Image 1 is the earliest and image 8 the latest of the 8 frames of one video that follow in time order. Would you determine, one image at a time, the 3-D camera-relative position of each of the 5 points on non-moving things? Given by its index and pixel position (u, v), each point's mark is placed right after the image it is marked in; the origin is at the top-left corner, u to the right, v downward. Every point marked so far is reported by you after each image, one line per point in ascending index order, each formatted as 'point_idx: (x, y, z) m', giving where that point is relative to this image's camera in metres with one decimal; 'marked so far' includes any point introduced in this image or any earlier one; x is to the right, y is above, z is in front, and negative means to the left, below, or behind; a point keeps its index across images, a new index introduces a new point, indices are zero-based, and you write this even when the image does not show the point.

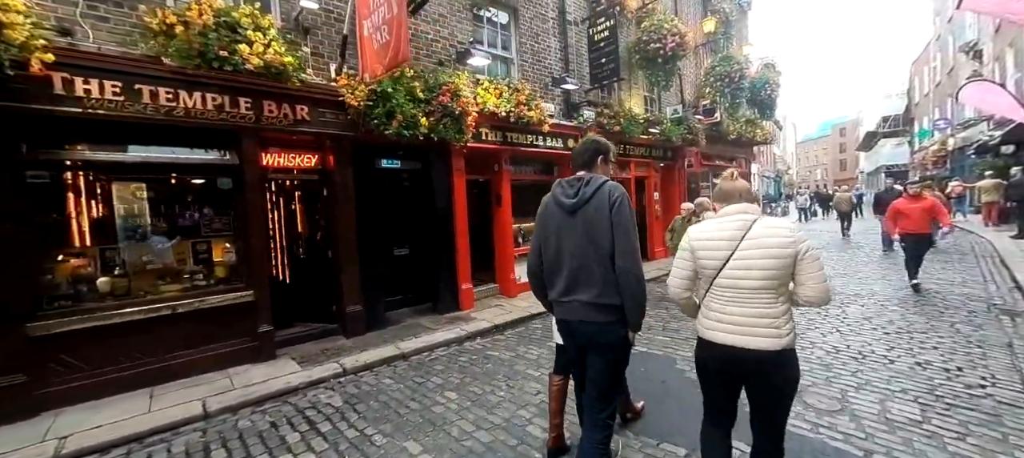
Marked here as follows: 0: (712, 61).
0: (+6.1, +5.2, +13.1) m
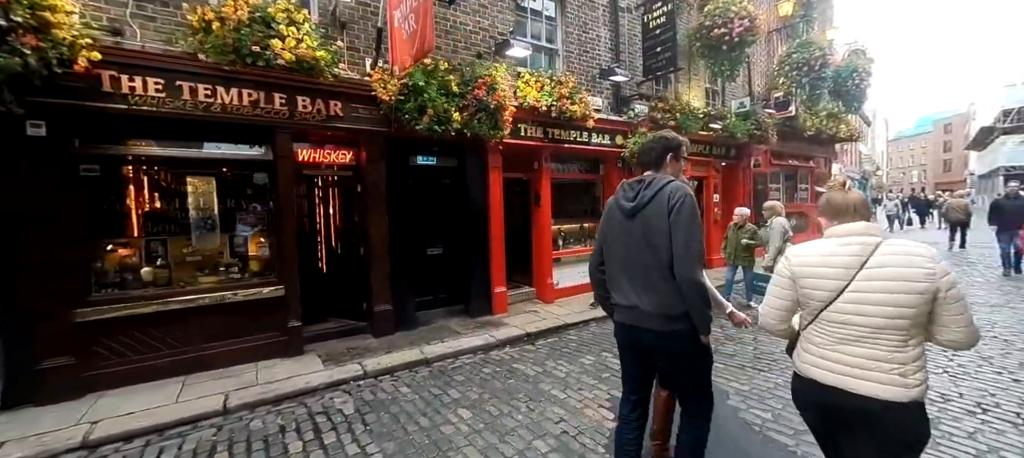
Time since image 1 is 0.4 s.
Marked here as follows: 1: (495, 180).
0: (+7.6, +5.0, +11.8) m
1: (-0.3, +0.8, +6.9) m
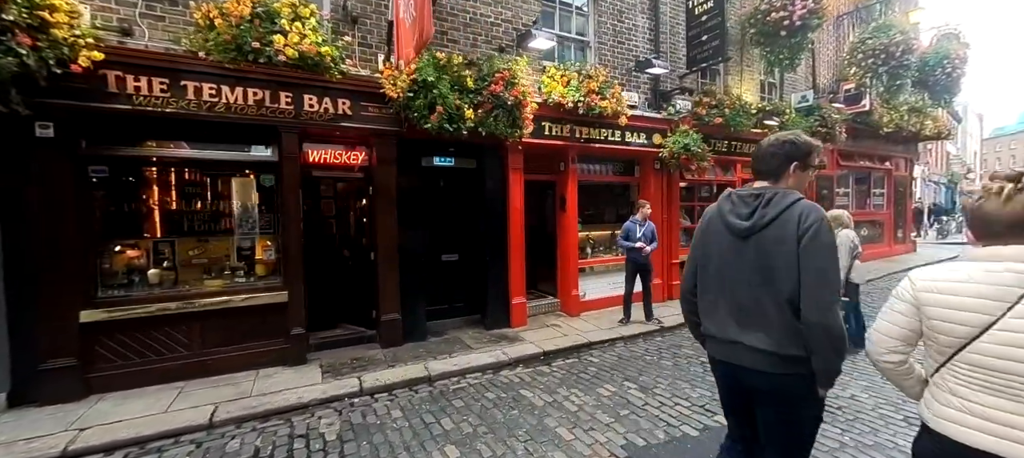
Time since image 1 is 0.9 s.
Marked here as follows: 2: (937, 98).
0: (+8.5, +4.8, +10.4) m
1: (+0.1, +0.7, +6.5) m
2: (+11.0, +3.4, +11.0) m
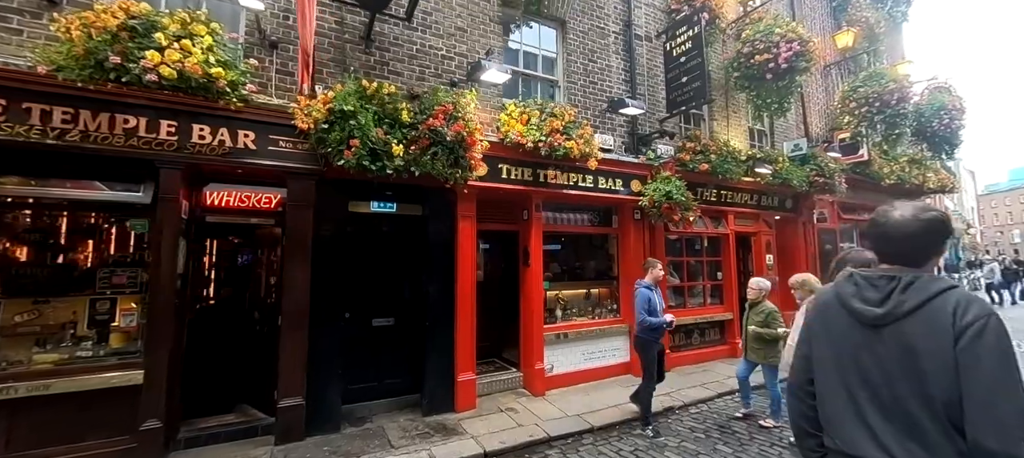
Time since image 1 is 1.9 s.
0: (+7.9, +3.4, +9.9) m
1: (-0.6, -0.1, +5.5) m
2: (+10.3, +1.9, +10.3) m
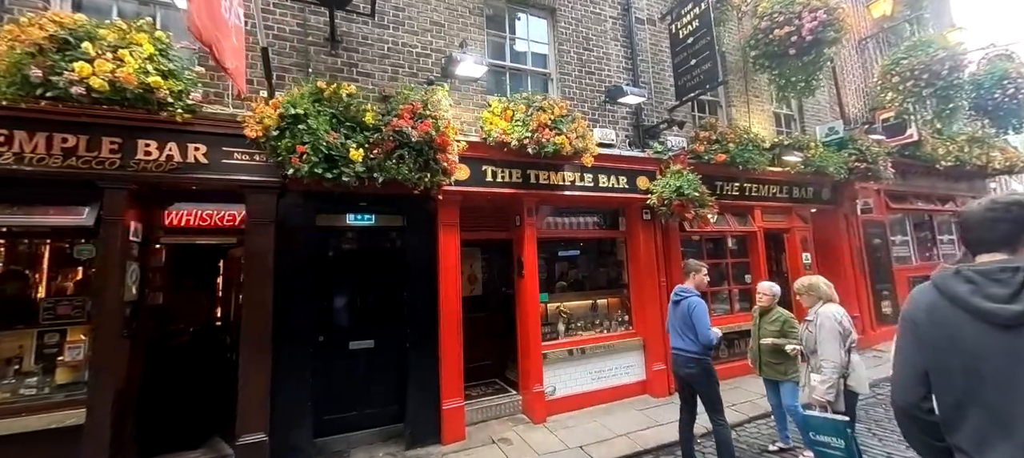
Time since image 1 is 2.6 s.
0: (+7.9, +3.6, +8.8) m
1: (-0.8, -0.2, +5.0) m
2: (+10.4, +2.2, +9.0) m
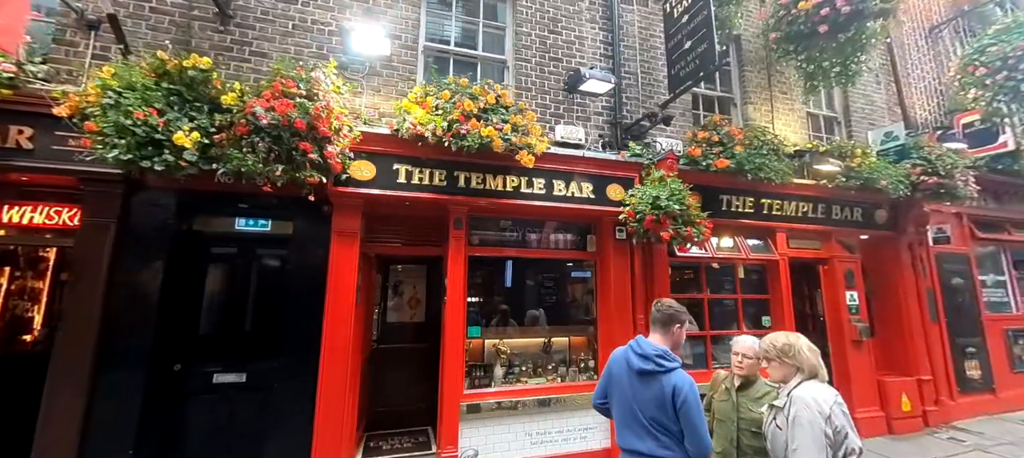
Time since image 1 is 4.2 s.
0: (+7.5, +3.0, +6.9) m
1: (-1.6, -0.3, +4.0) m
2: (+10.0, +1.6, +6.7) m
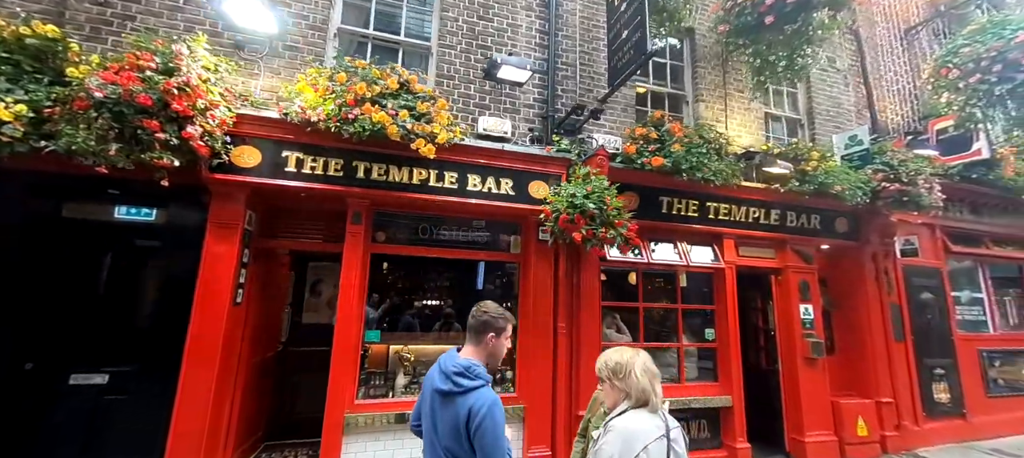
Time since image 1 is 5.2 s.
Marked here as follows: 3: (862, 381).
0: (+6.7, +2.8, +6.5) m
1: (-2.6, -0.2, +3.6) m
2: (+9.1, +1.3, +6.3) m
3: (+4.8, -2.1, +5.9) m
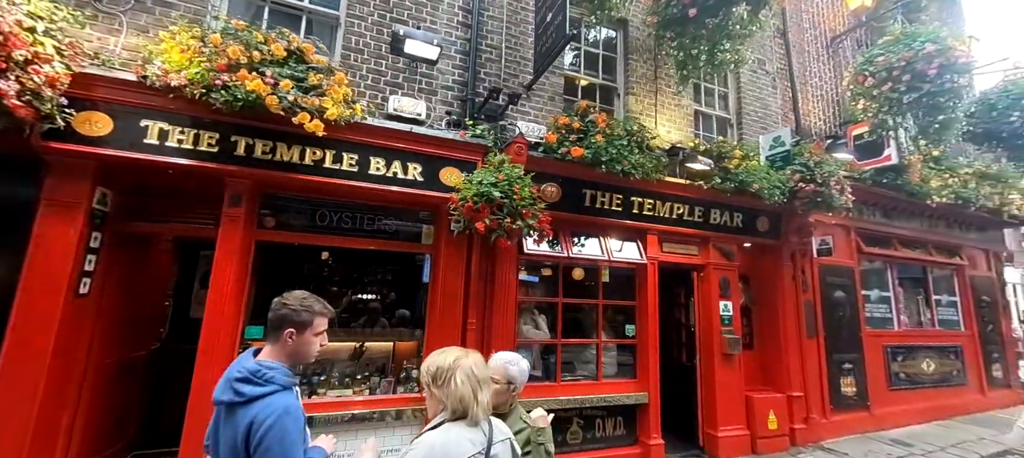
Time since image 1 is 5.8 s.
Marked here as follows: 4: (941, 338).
0: (+5.7, +2.8, +6.8) m
1: (-3.4, 0.0, +3.1) m
2: (+8.1, +1.2, +6.8) m
3: (+3.7, -2.1, +6.0) m
4: (+8.0, -2.0, +7.8) m
